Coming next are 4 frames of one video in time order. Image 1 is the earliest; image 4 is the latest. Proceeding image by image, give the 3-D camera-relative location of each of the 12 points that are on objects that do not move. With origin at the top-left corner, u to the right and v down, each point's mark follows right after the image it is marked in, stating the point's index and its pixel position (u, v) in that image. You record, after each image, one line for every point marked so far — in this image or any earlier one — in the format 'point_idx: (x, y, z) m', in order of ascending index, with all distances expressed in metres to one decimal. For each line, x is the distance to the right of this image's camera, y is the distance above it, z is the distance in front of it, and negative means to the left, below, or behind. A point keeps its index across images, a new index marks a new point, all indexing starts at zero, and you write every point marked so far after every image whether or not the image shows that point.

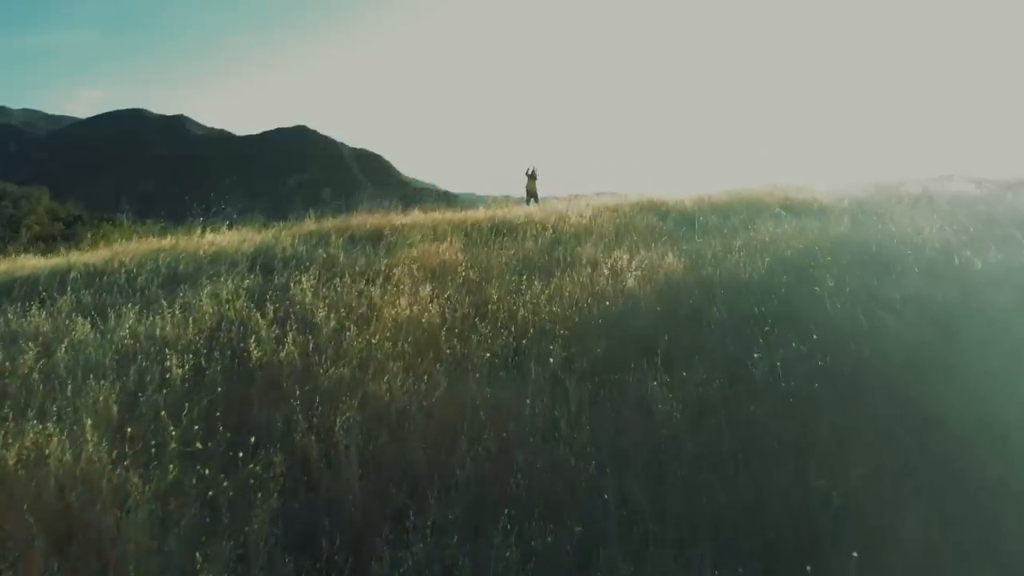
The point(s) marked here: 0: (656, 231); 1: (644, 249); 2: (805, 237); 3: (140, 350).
0: (+2.1, +0.8, +8.8) m
1: (+1.6, +0.5, +7.7) m
2: (+3.6, +0.6, +7.6) m
3: (-3.0, -0.5, +5.0) m
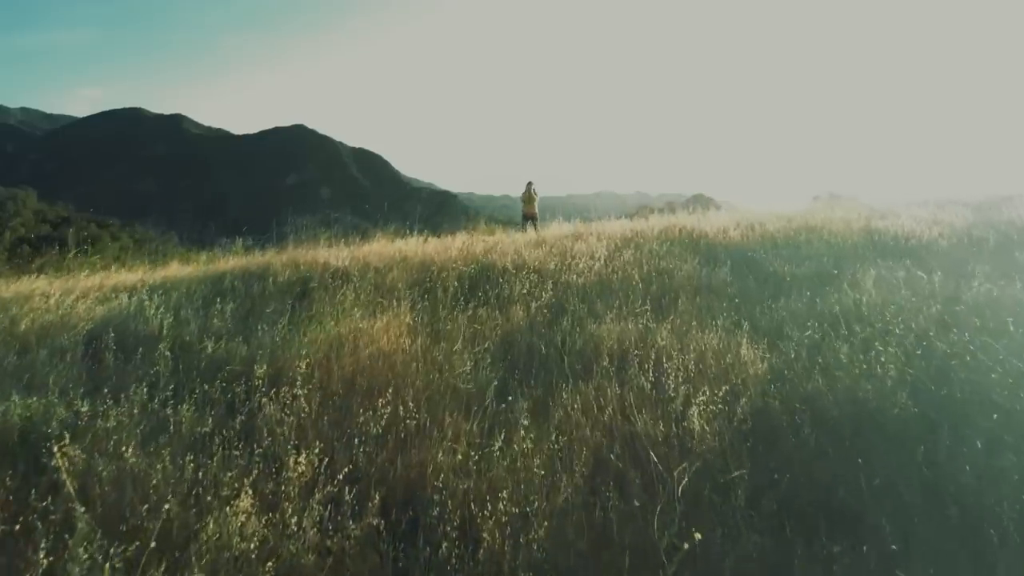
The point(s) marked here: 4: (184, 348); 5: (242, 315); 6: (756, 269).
0: (+1.9, 0.0, +5.9) m
1: (+1.4, -0.3, +4.8) m
2: (+3.4, -0.2, +4.8) m
3: (-3.2, -1.3, +2.1) m
4: (-2.6, -0.5, +4.9) m
5: (-2.4, -0.3, +5.6) m
6: (+2.6, +0.2, +6.8) m
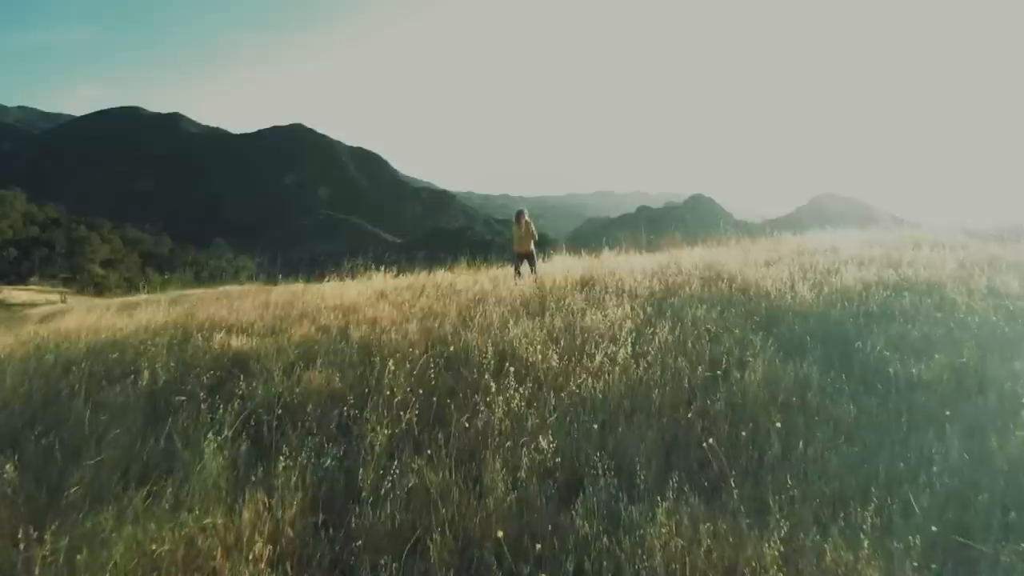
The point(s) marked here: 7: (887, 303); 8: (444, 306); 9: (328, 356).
0: (+1.8, -0.8, +3.6) m
1: (+1.3, -1.1, +2.5) m
2: (+3.3, -1.0, +2.5) m
3: (-3.3, -2.1, -0.2) m
4: (-2.7, -1.2, +2.6) m
5: (-2.6, -1.0, +3.3) m
6: (+2.5, -0.6, +4.5) m
7: (+3.4, -0.1, +5.7) m
8: (-0.7, -0.2, +6.2) m
9: (-1.4, -0.5, +4.7) m
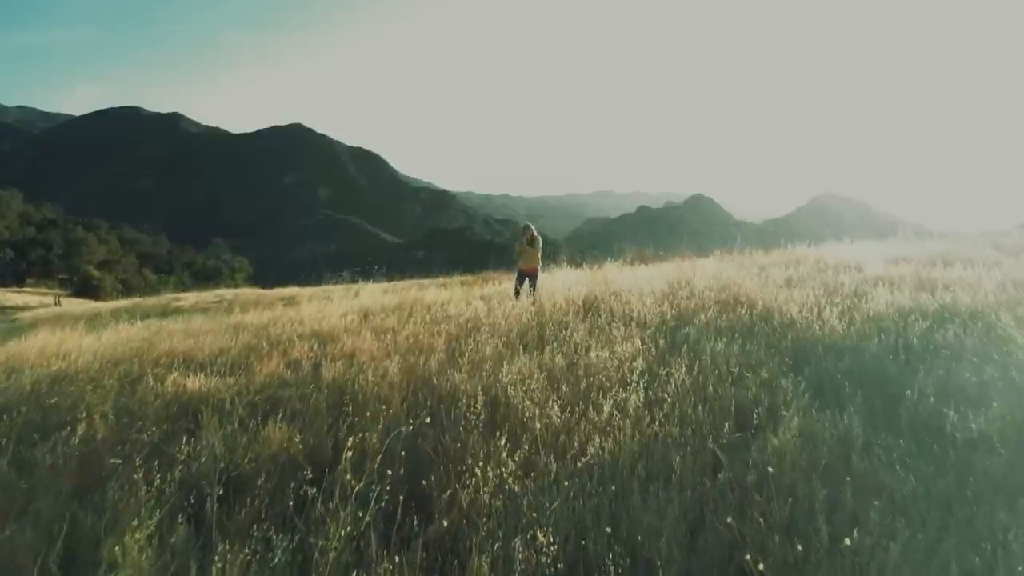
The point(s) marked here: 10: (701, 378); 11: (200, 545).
0: (+1.7, -1.1, +3.0) m
1: (+1.3, -1.4, +1.9) m
2: (+3.2, -1.2, +1.8) m
3: (-3.3, -2.3, -0.8) m
4: (-2.7, -1.5, +1.9) m
5: (-2.6, -1.3, +2.7) m
6: (+2.5, -0.8, +3.8) m
7: (+3.4, -0.4, +5.1) m
8: (-0.7, -0.4, +5.6) m
9: (-1.4, -0.8, +4.0) m
10: (+1.3, -0.6, +4.4) m
11: (-1.4, -1.1, +2.9) m
